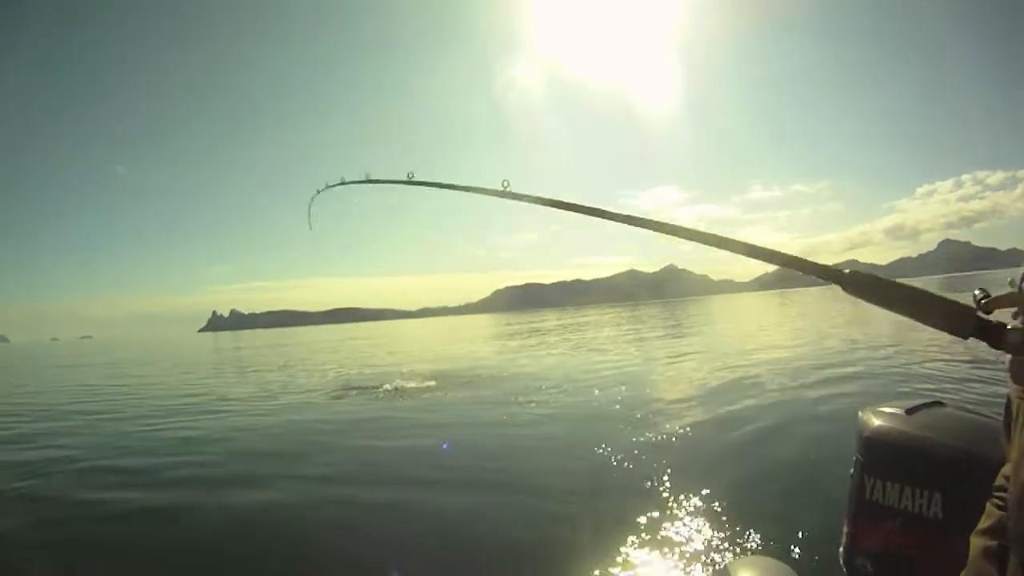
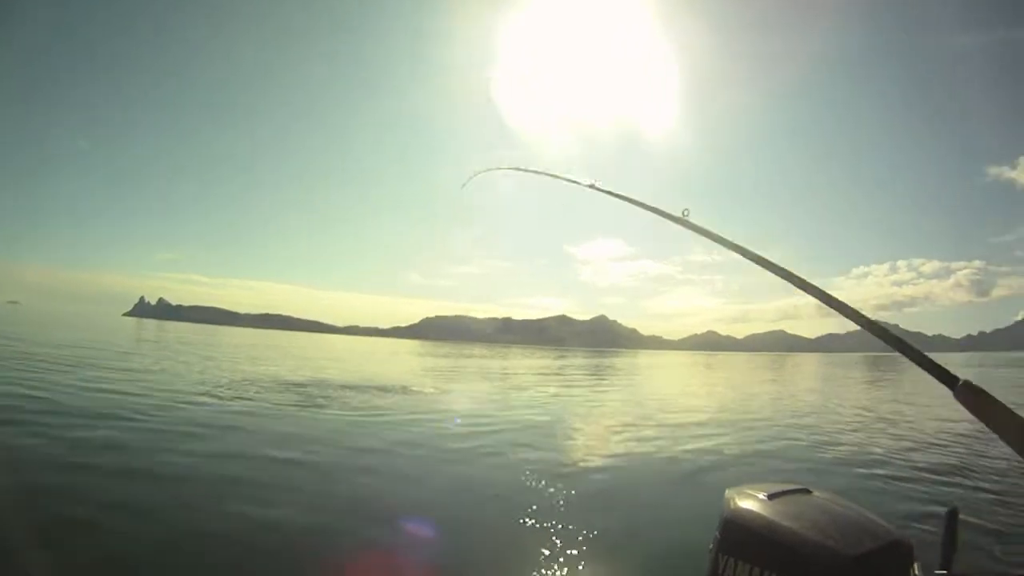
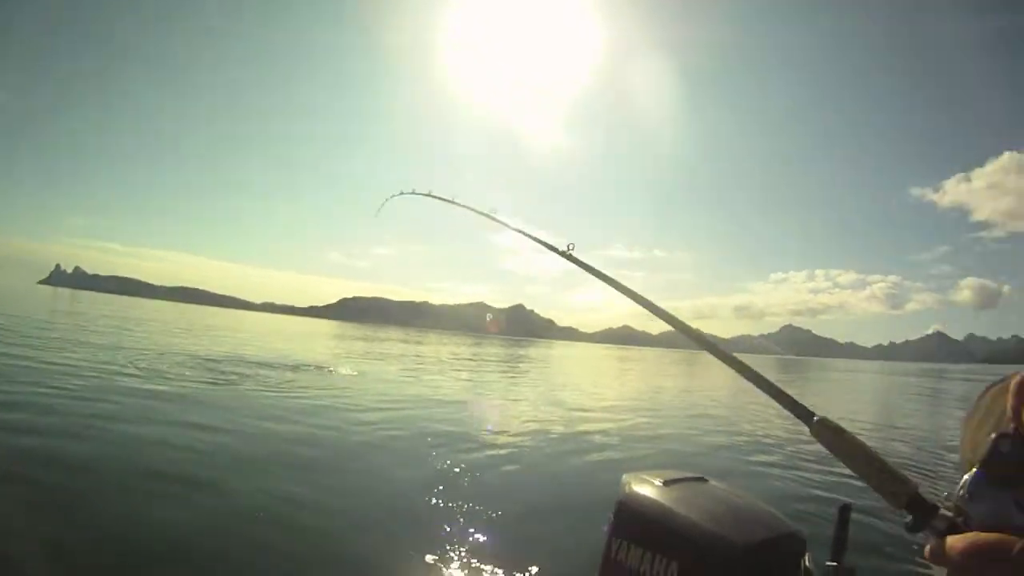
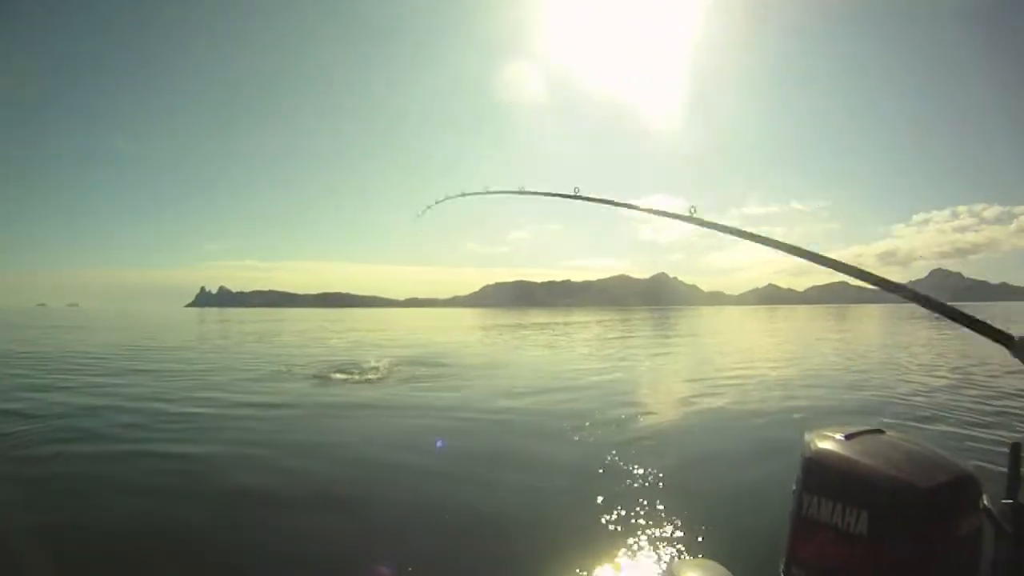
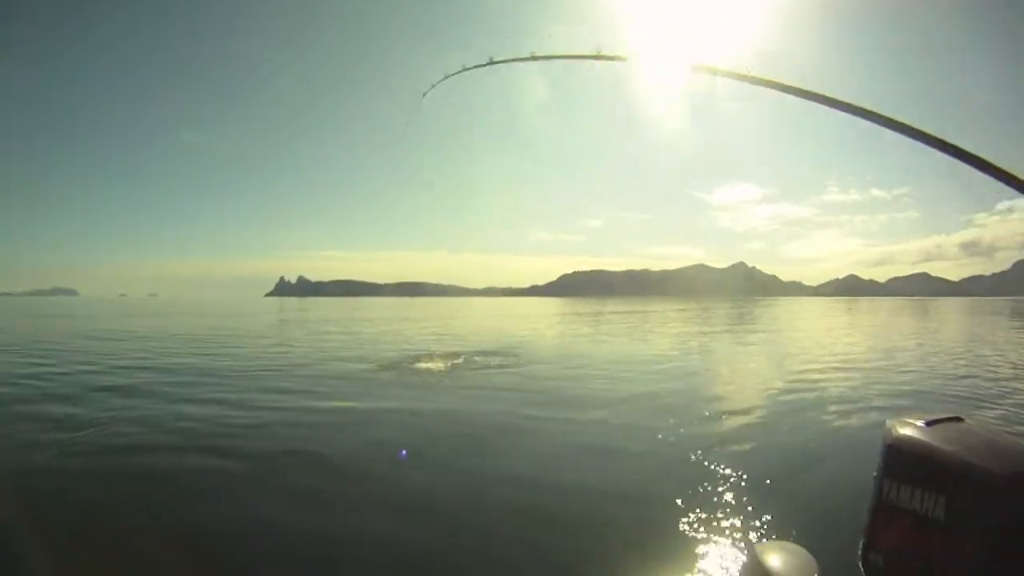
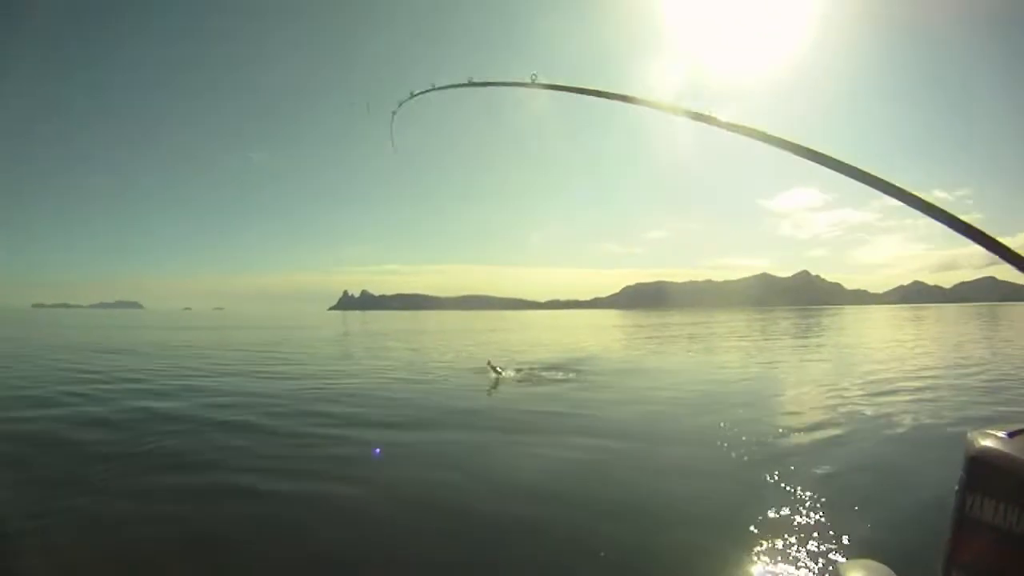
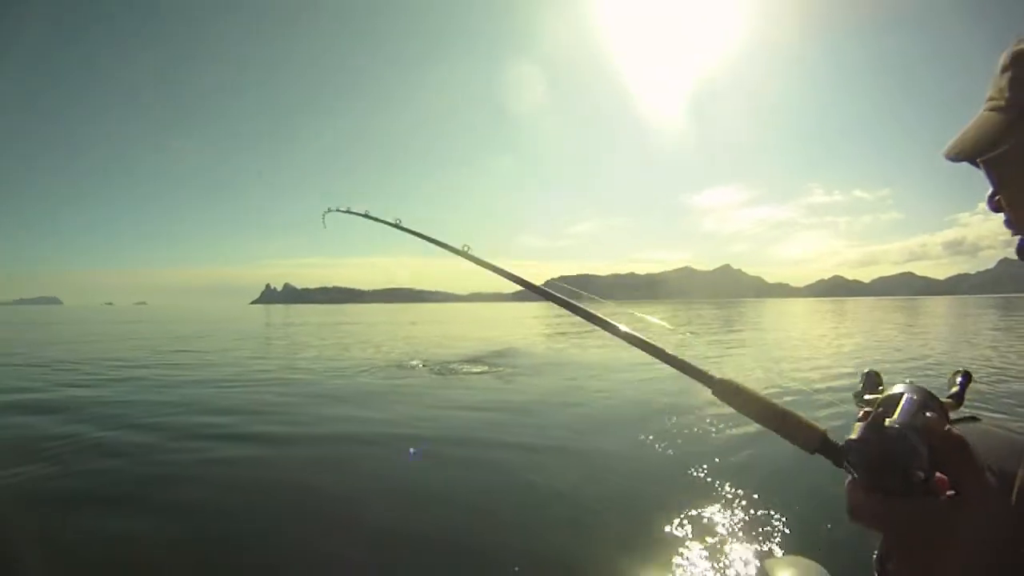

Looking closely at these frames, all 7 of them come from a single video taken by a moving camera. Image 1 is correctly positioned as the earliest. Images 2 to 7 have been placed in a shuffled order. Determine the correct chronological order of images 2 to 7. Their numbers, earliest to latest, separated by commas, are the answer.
7, 6, 5, 4, 2, 3
